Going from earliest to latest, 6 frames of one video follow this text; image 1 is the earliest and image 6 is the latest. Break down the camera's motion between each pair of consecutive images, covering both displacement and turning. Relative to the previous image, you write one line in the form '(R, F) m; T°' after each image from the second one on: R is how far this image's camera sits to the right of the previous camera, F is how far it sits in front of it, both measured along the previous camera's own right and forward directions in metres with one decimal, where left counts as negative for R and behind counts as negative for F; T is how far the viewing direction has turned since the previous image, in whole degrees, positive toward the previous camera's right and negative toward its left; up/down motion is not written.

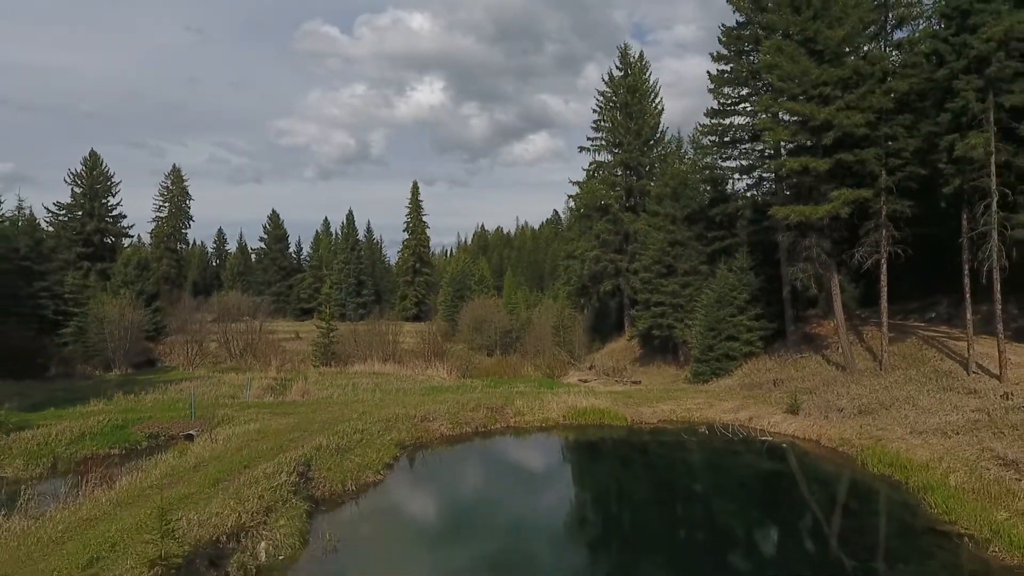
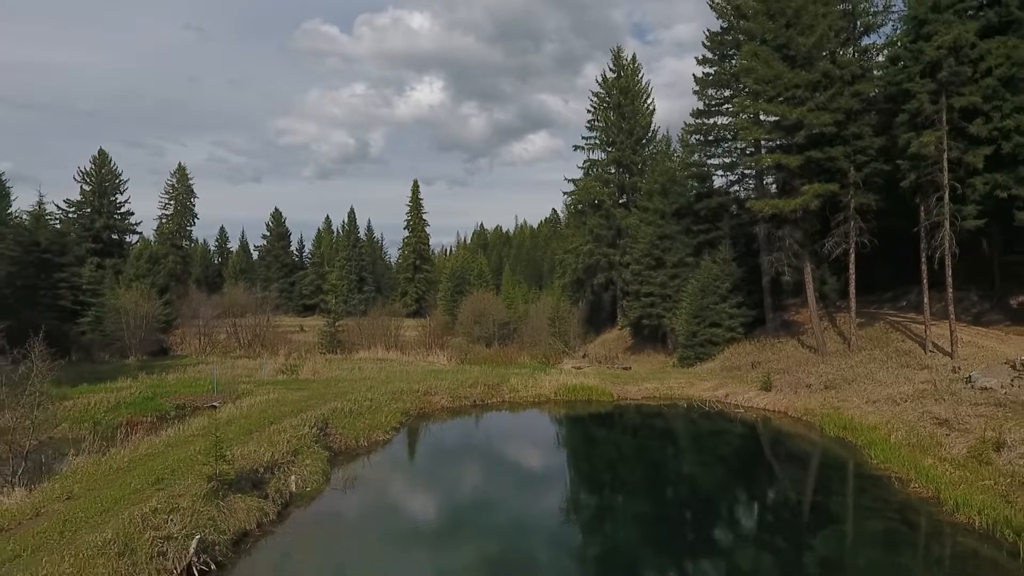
(+0.1, -1.8) m; 0°
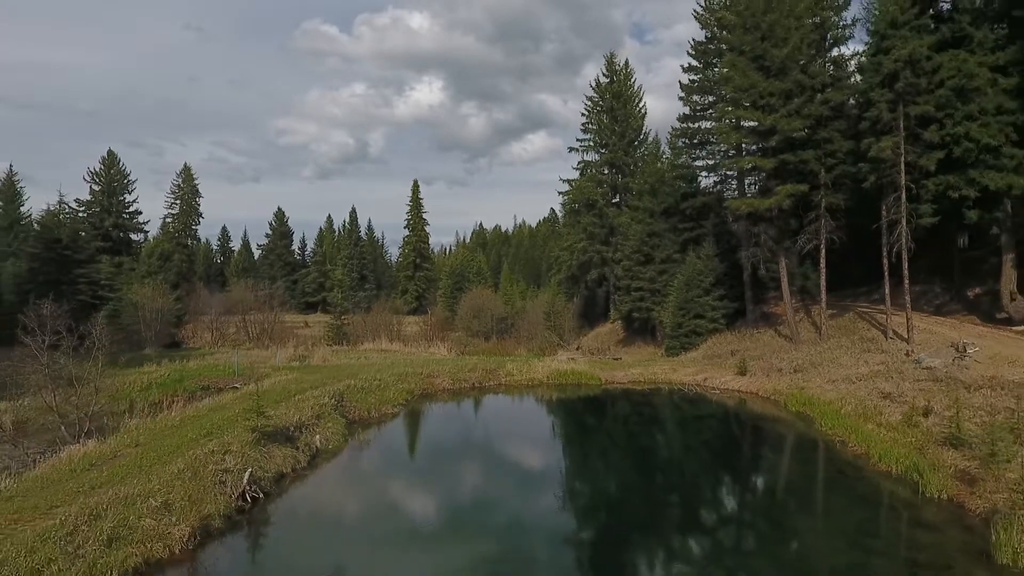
(+0.1, -2.0) m; 0°
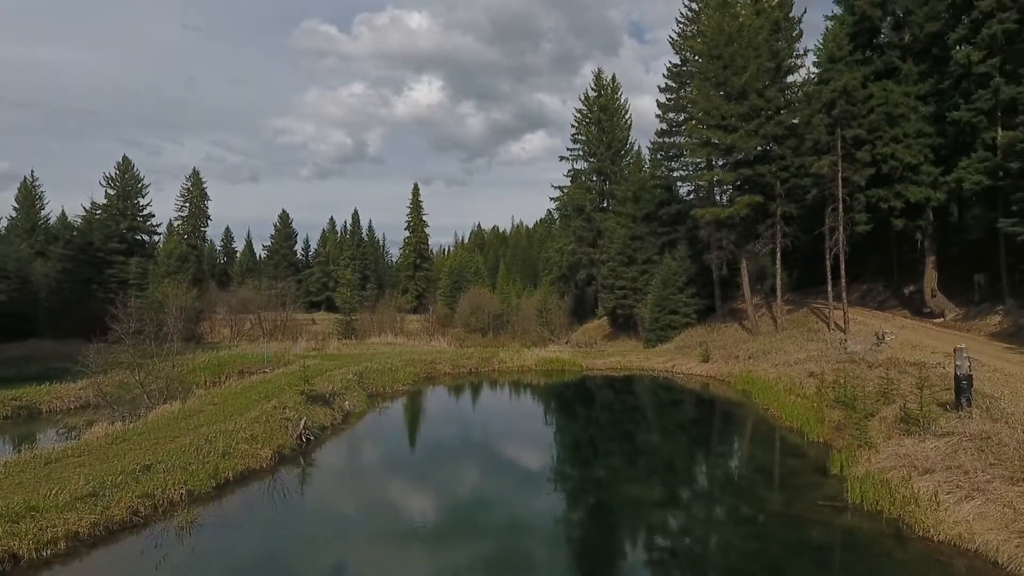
(+0.3, -3.6) m; 0°
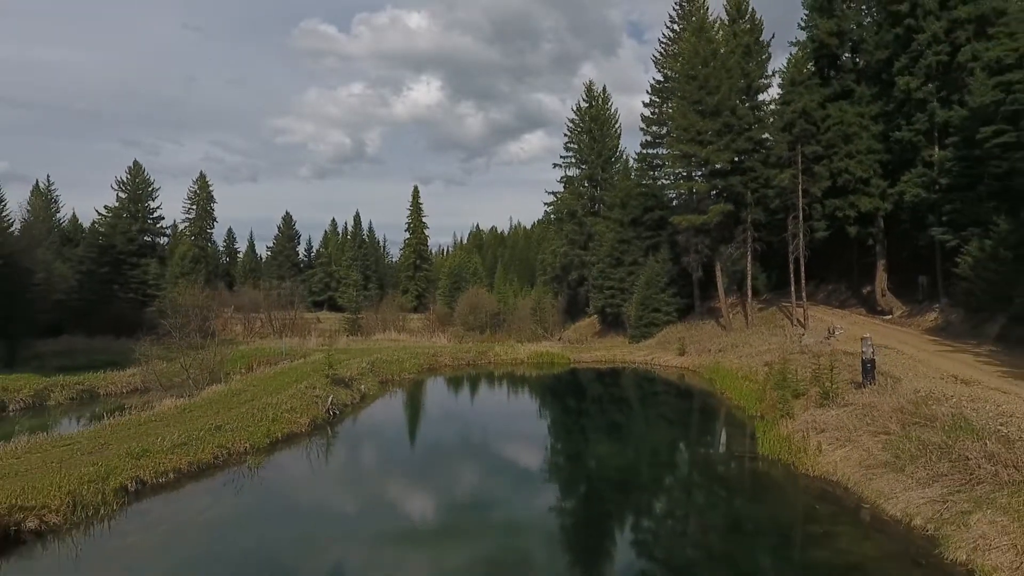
(+0.2, -3.0) m; 0°
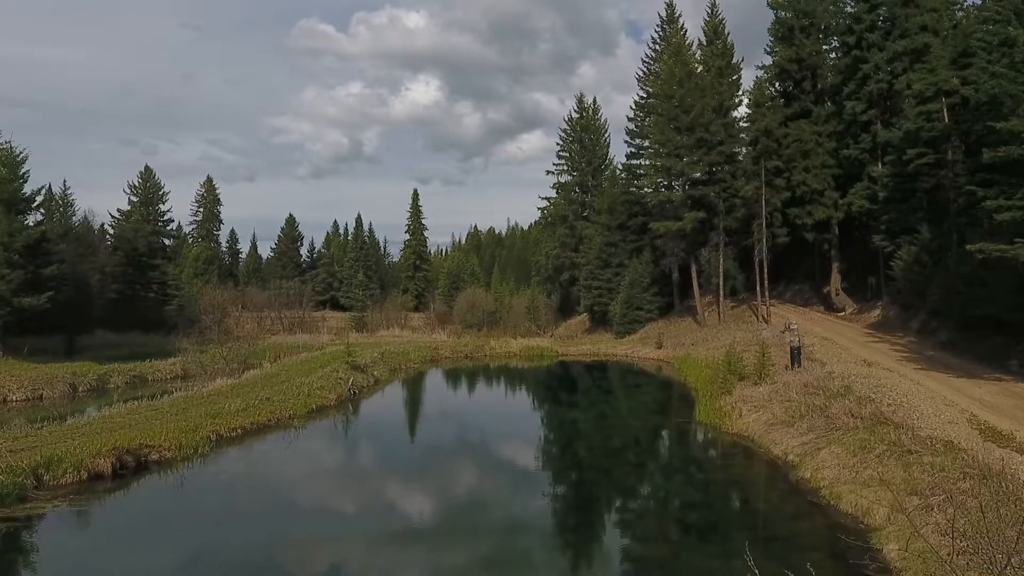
(+0.3, -3.4) m; 0°
